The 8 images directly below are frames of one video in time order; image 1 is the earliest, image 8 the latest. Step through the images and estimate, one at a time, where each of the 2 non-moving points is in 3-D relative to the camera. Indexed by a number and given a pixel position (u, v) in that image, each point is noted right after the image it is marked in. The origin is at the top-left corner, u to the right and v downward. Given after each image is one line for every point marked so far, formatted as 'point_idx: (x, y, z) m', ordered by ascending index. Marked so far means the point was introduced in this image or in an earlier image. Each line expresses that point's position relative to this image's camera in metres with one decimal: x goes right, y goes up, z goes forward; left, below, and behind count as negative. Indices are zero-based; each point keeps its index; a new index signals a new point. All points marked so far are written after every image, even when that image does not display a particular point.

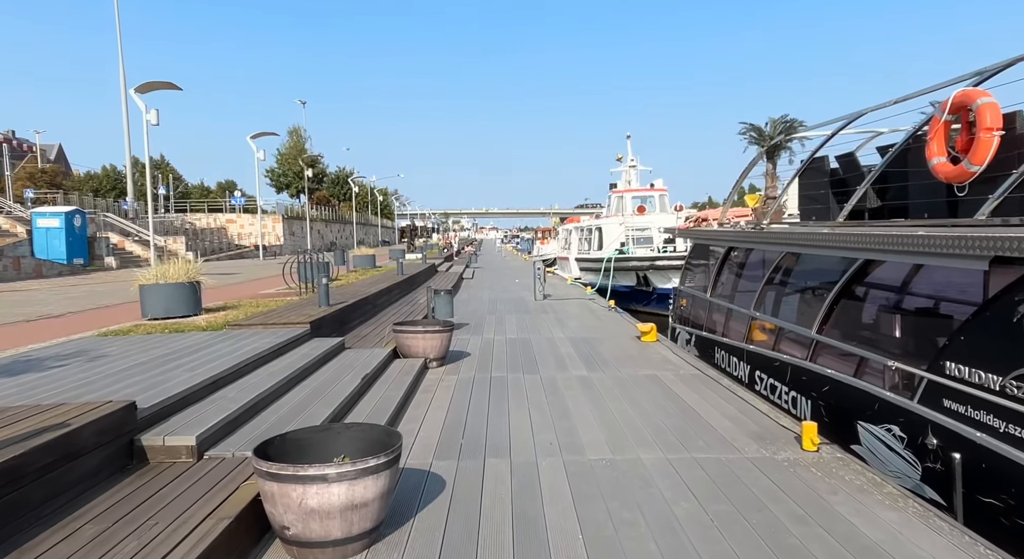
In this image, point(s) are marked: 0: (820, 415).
0: (+2.7, -1.2, +5.6) m
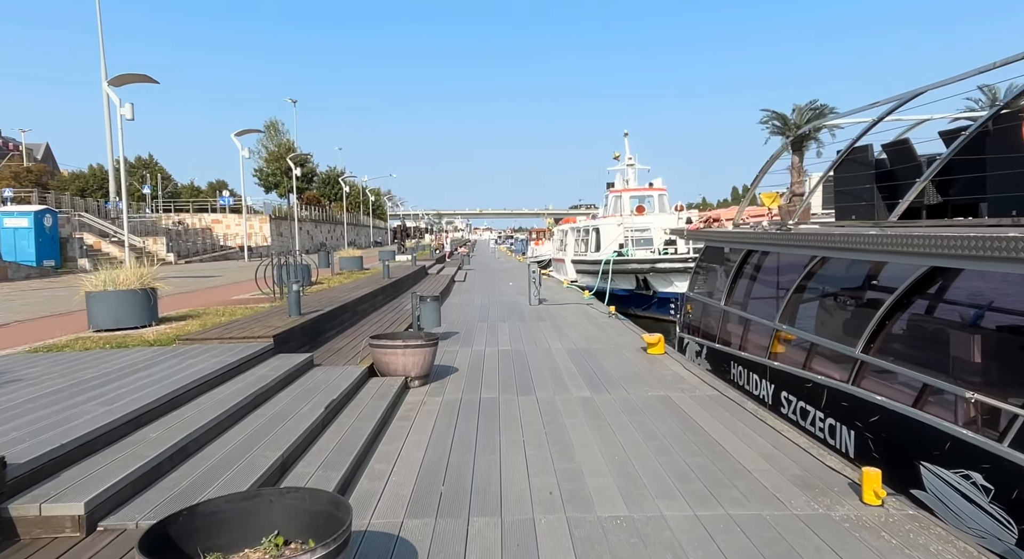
0: (+2.6, -1.2, +4.7) m
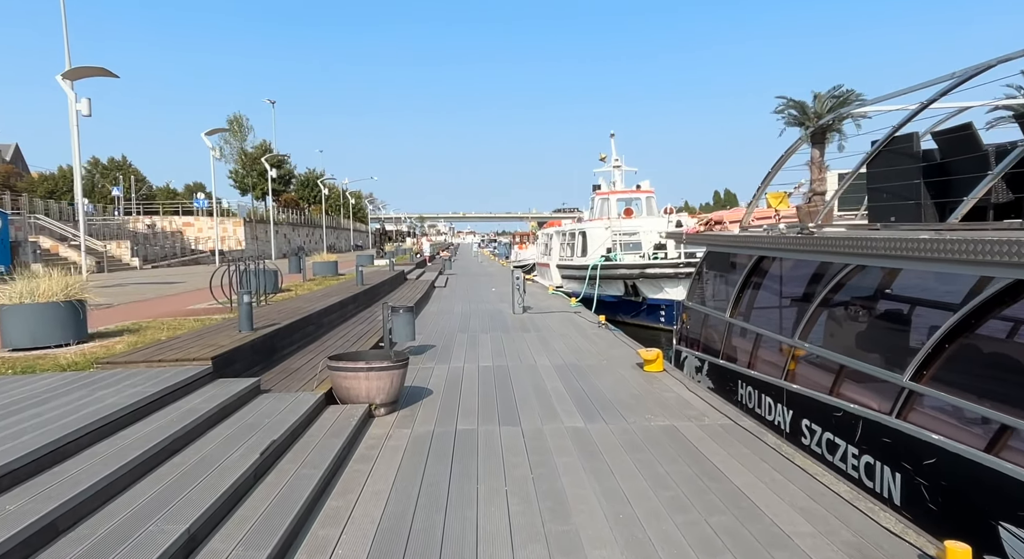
0: (+2.5, -1.3, +3.9) m
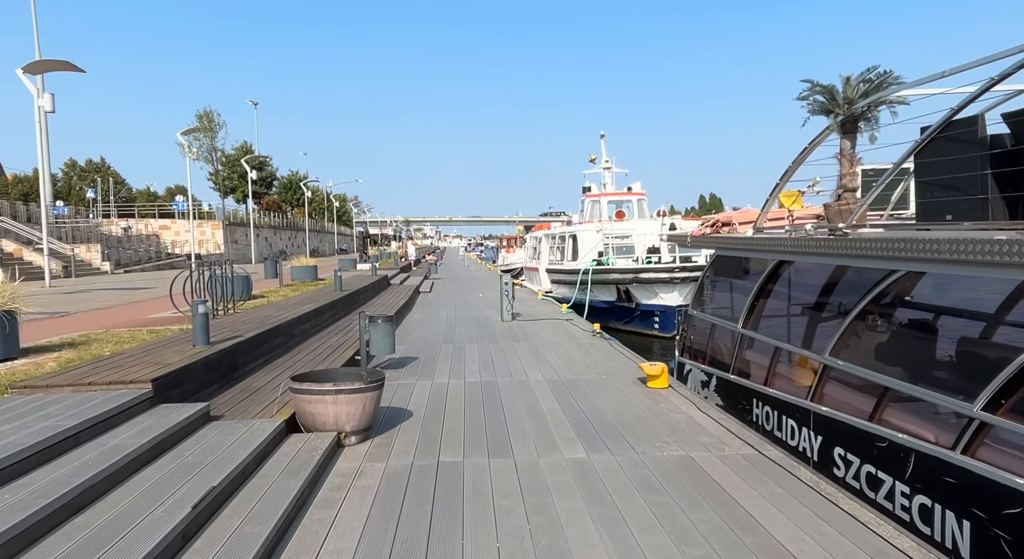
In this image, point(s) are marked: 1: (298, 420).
0: (+2.5, -1.4, +3.2) m
1: (-1.7, -1.1, +5.0) m
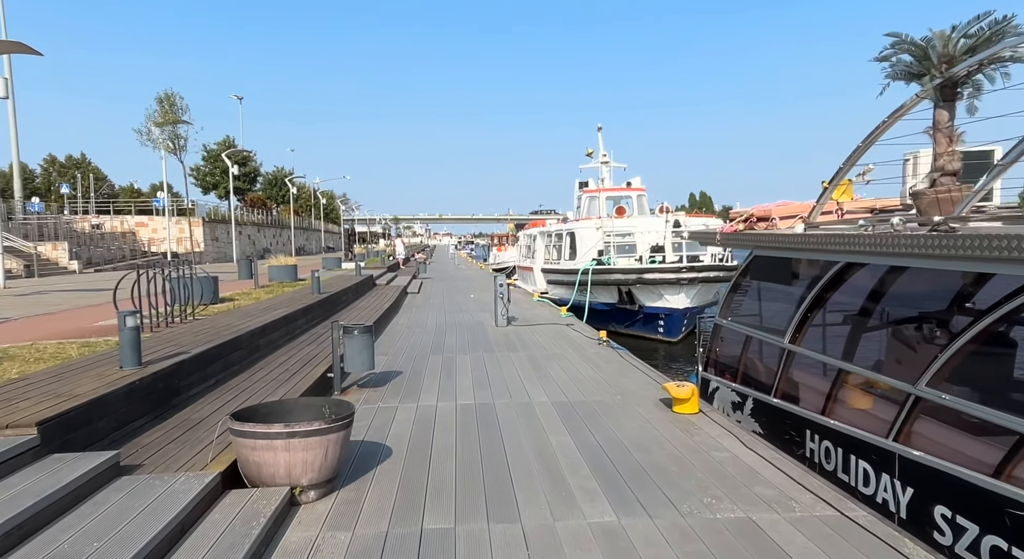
0: (+2.5, -1.4, +2.2) m
1: (-1.6, -1.1, +3.8) m
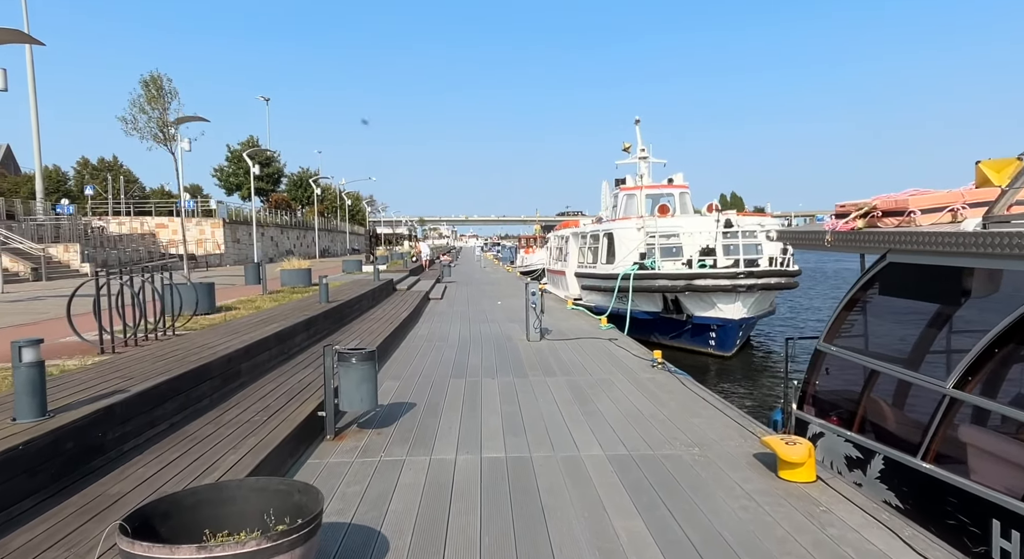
0: (+2.7, -1.5, +0.5) m
1: (-1.4, -1.2, +2.4) m
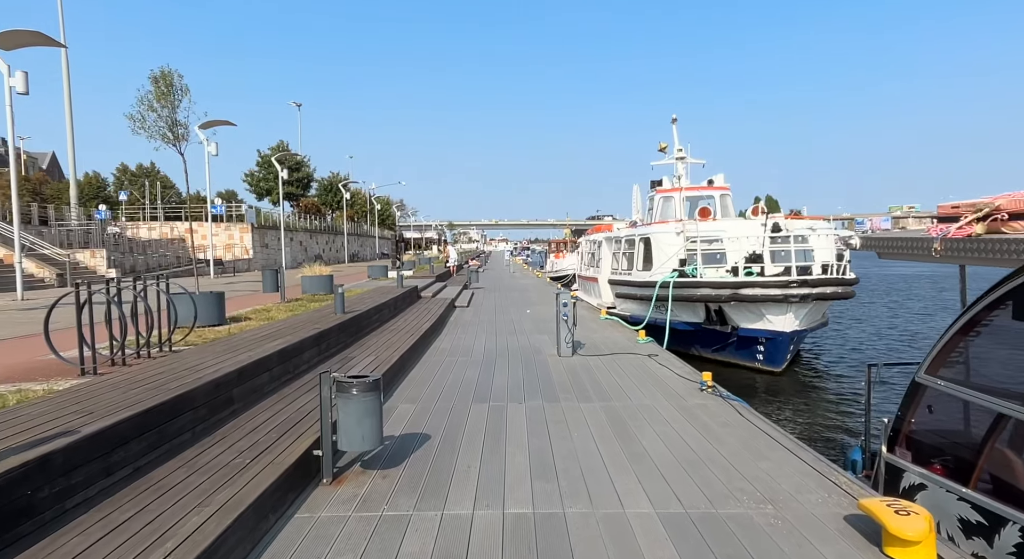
0: (+2.6, -1.6, -0.4) m
1: (-1.3, -1.3, +1.6) m
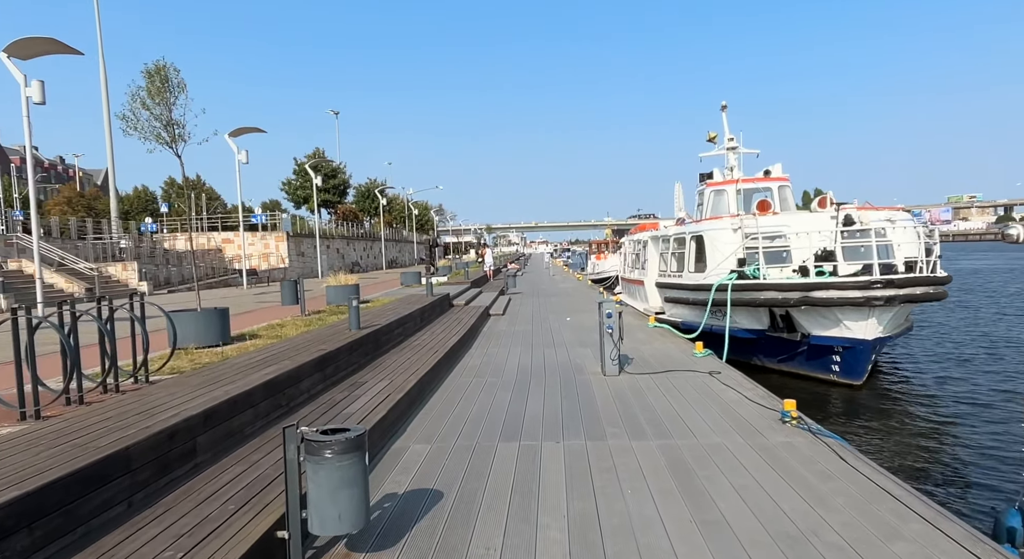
0: (+2.5, -1.6, -1.8) m
1: (-1.4, -1.4, +0.5) m
